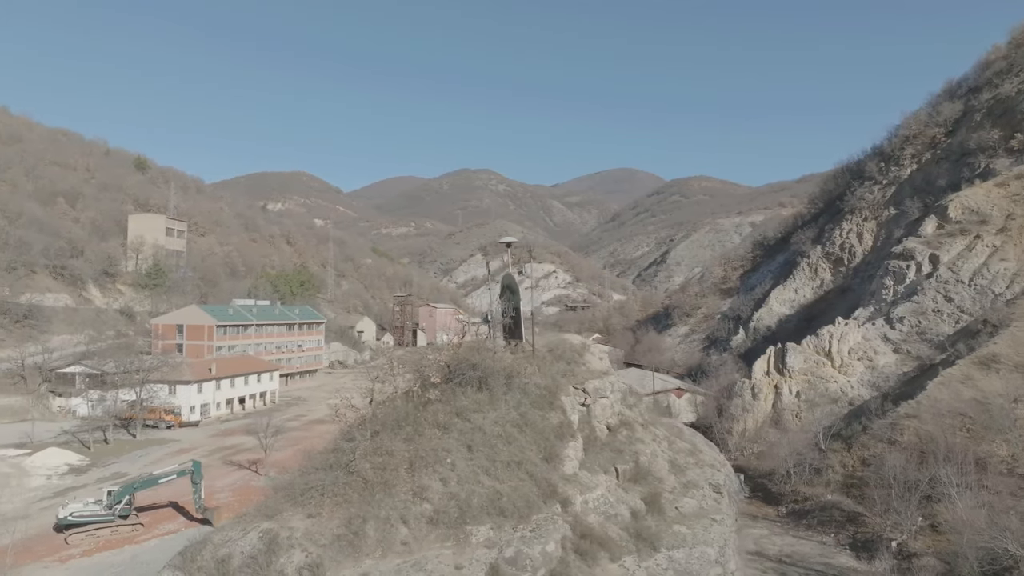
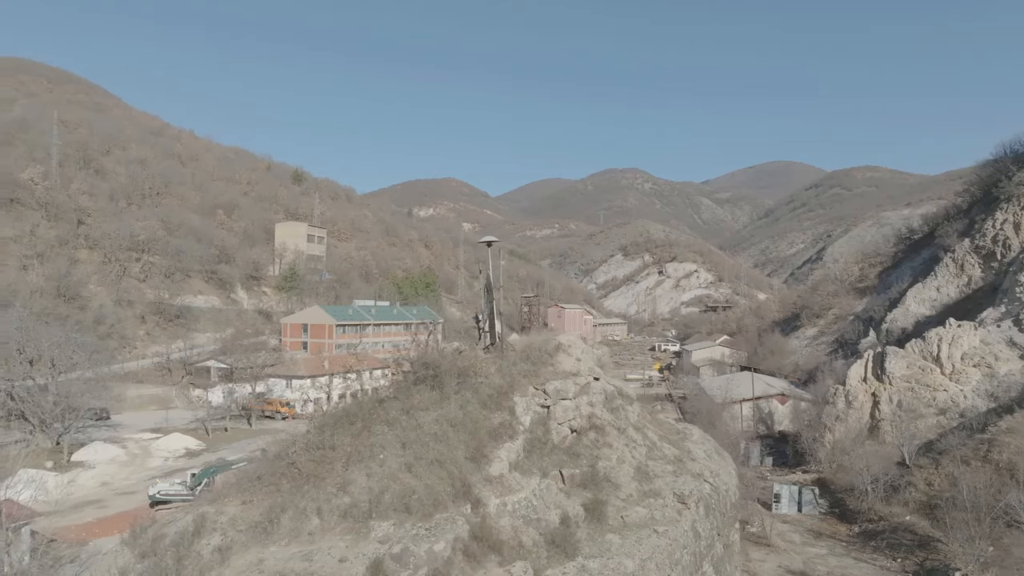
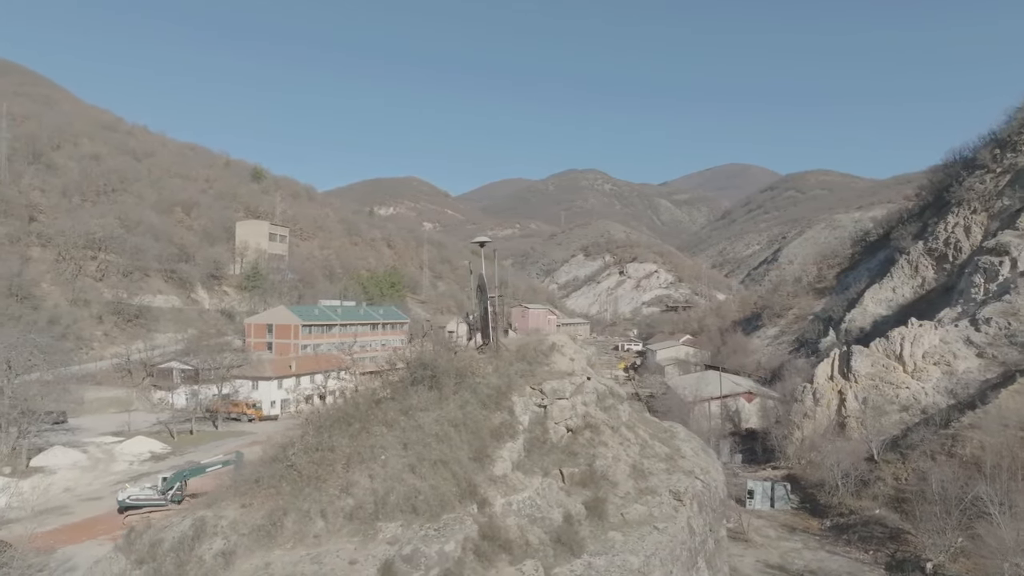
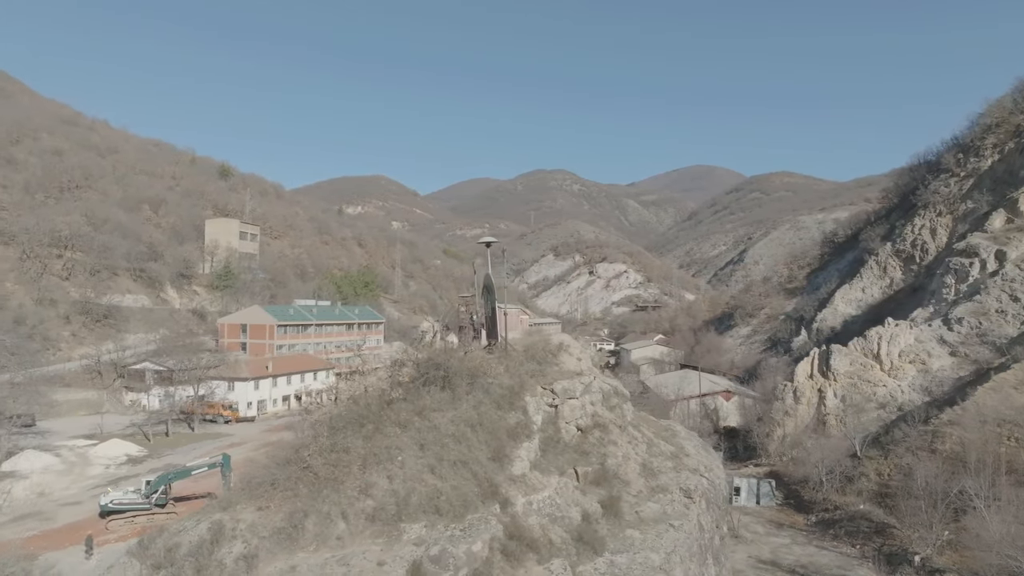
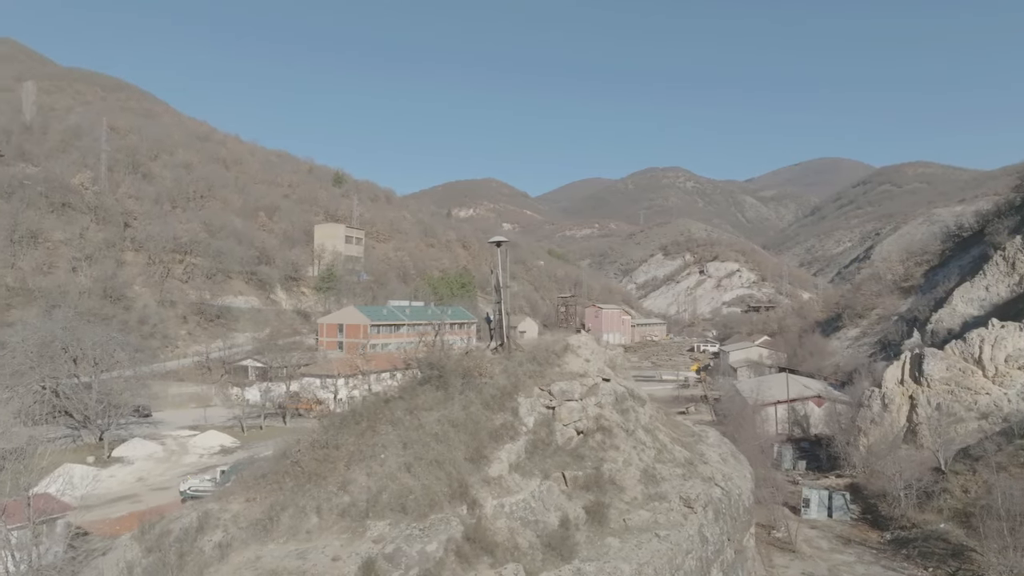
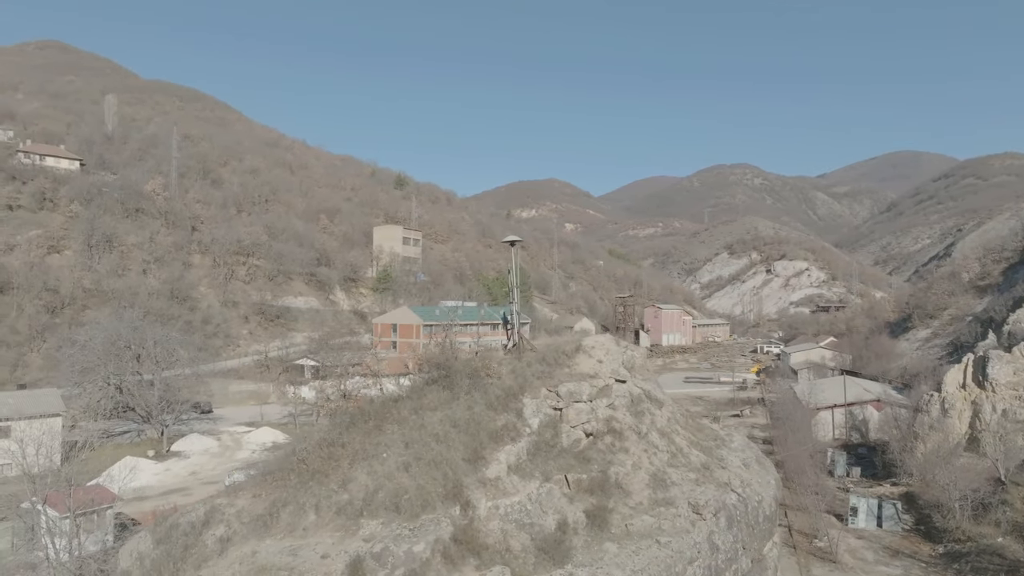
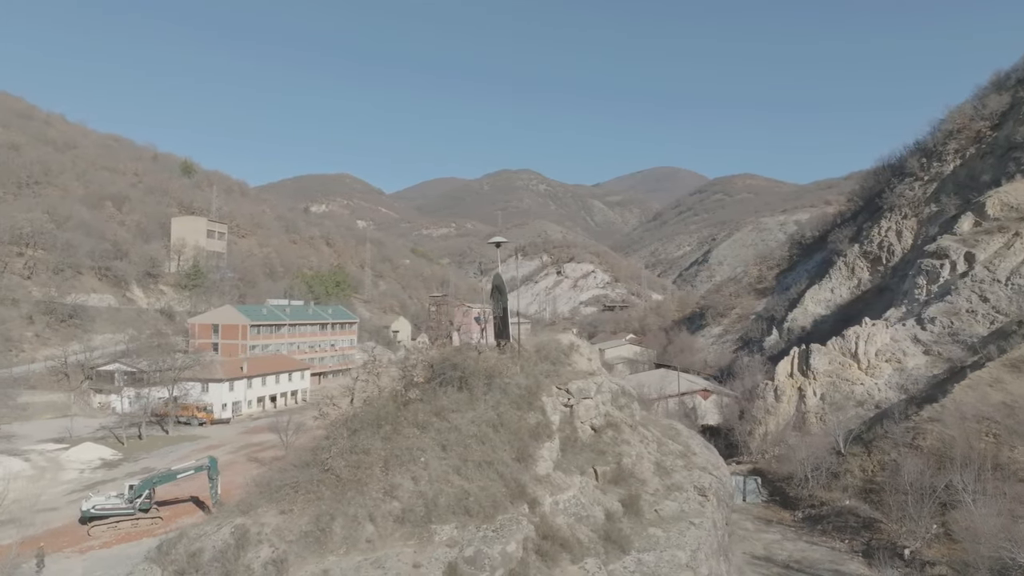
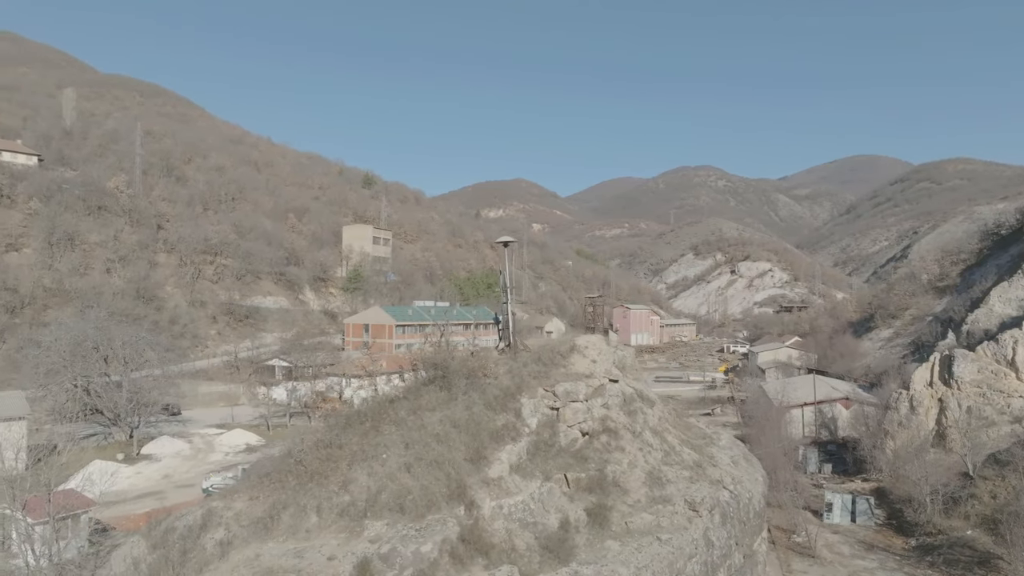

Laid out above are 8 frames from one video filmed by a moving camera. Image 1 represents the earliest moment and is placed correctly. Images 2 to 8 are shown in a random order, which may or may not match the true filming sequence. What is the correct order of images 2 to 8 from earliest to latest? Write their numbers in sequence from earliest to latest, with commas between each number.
7, 4, 3, 2, 5, 8, 6
